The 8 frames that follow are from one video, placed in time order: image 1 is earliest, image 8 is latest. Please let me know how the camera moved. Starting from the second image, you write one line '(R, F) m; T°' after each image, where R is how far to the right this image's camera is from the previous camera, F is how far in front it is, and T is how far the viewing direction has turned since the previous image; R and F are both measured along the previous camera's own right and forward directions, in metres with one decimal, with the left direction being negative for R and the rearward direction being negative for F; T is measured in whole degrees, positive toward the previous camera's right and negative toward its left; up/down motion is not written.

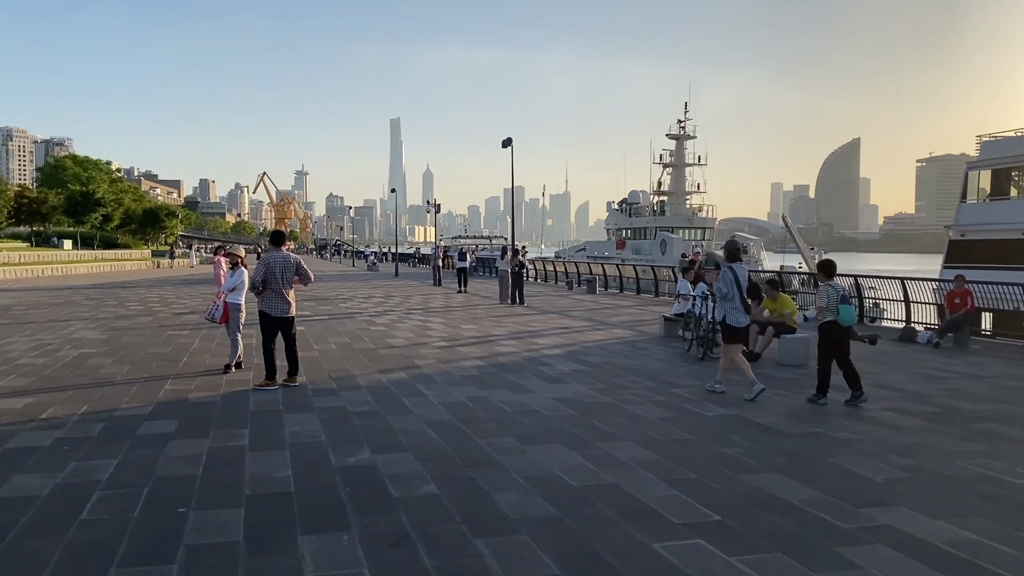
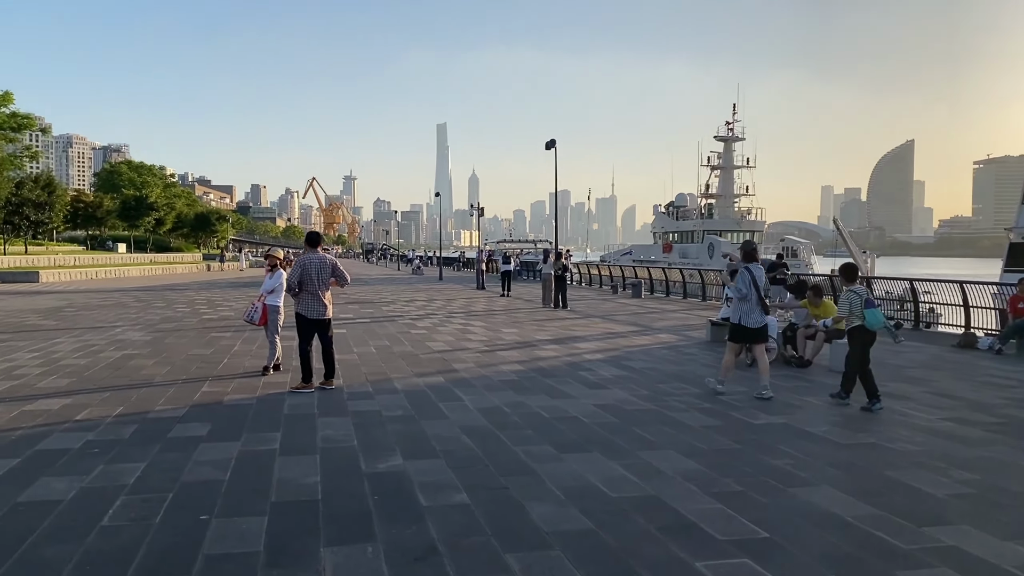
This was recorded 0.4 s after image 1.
(+0.1, +0.3) m; -4°
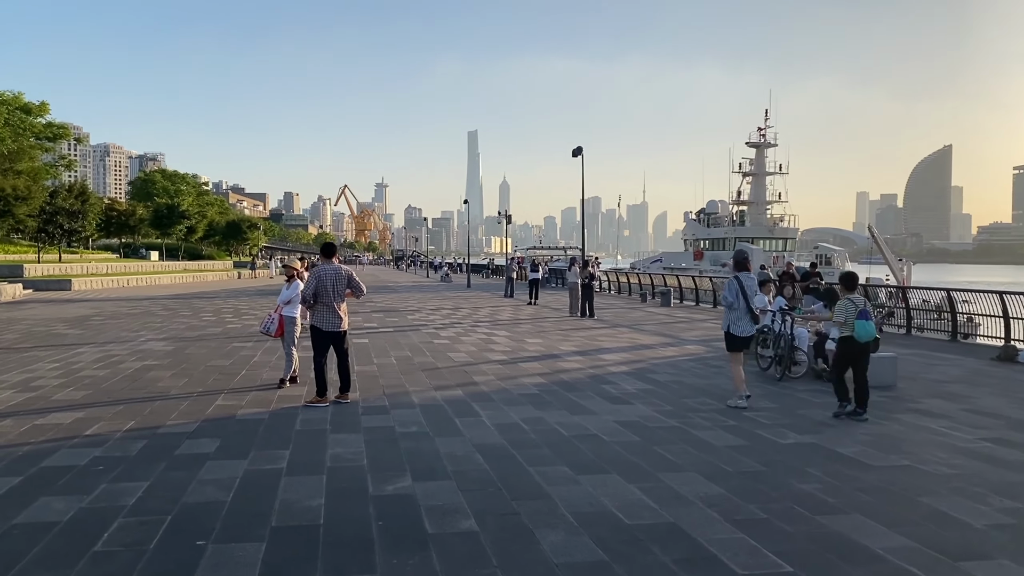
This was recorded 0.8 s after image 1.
(+0.1, +0.2) m; -3°
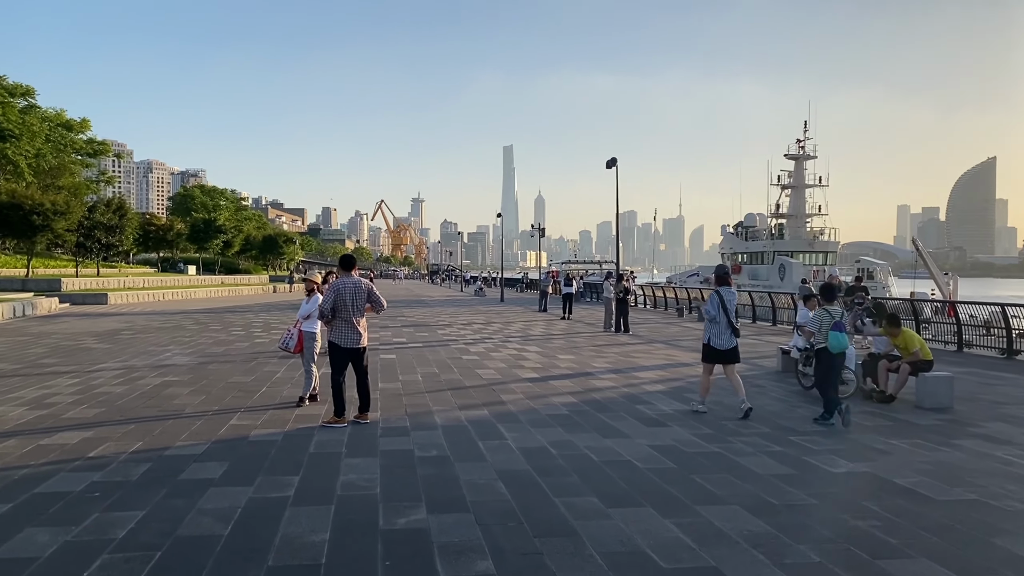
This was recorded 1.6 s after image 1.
(+0.1, +0.4) m; -3°
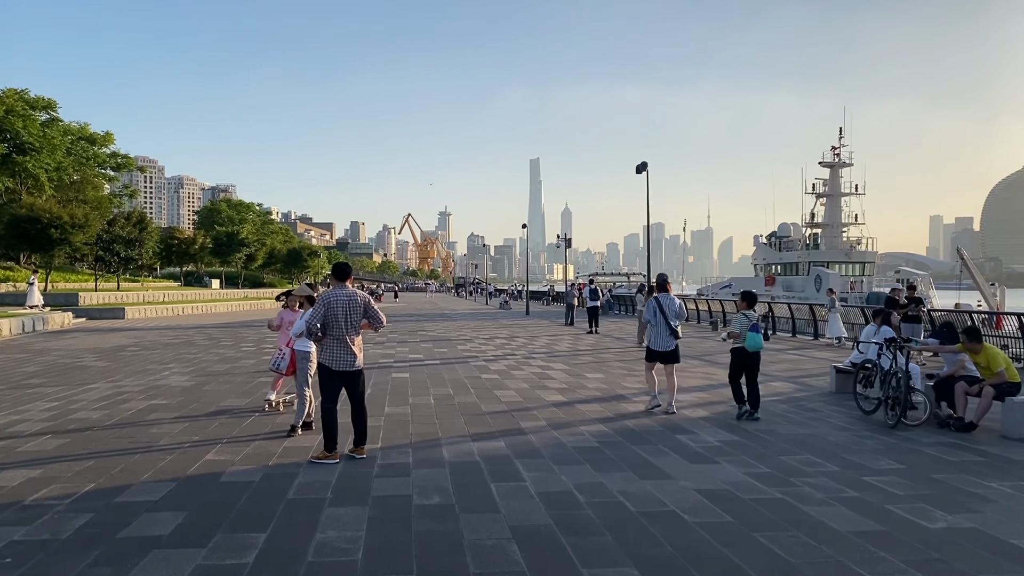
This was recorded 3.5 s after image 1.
(+0.1, +1.1) m; -2°
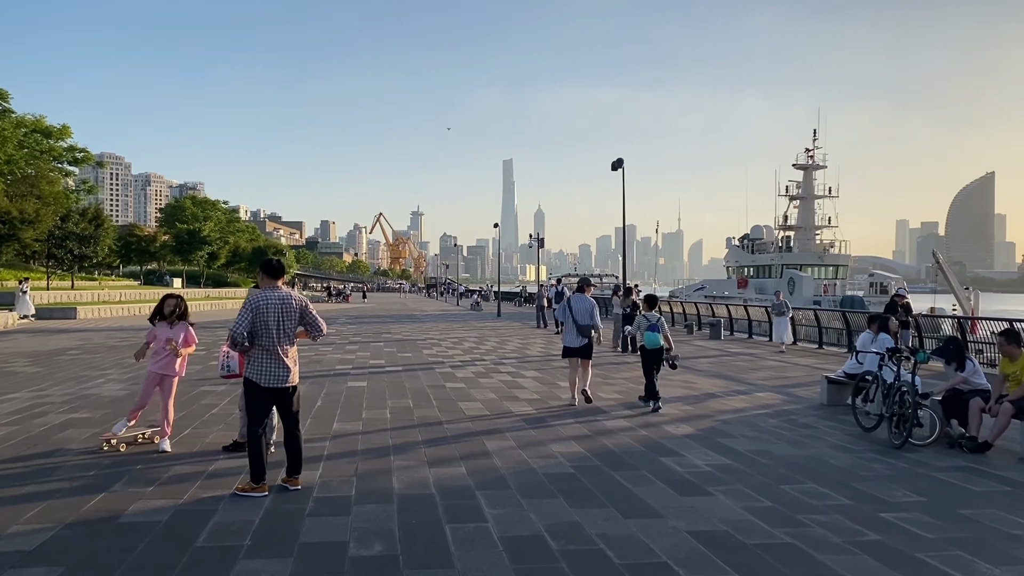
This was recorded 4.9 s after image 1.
(+0.1, +0.9) m; +2°
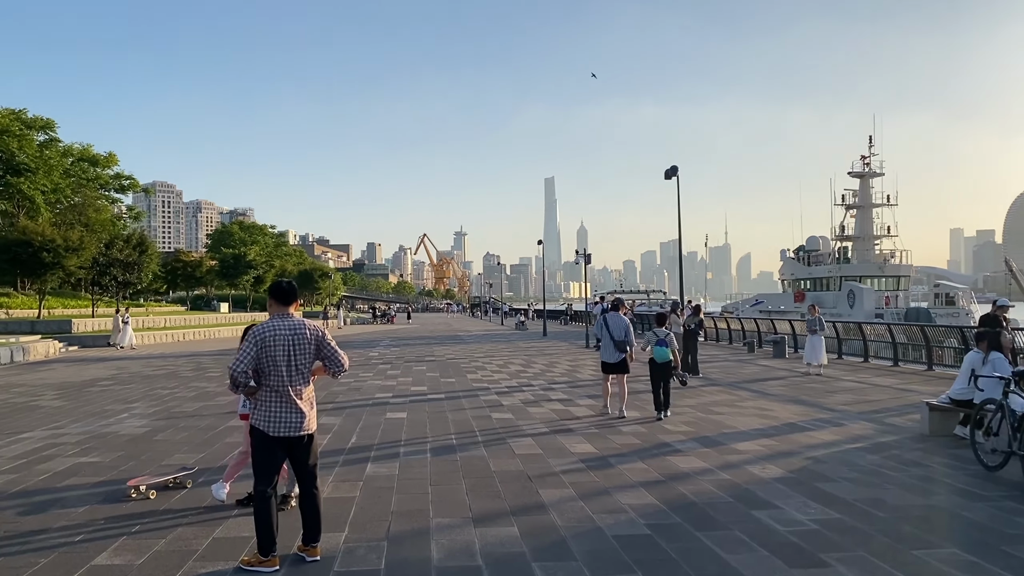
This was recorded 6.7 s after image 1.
(-0.1, +1.0) m; -4°
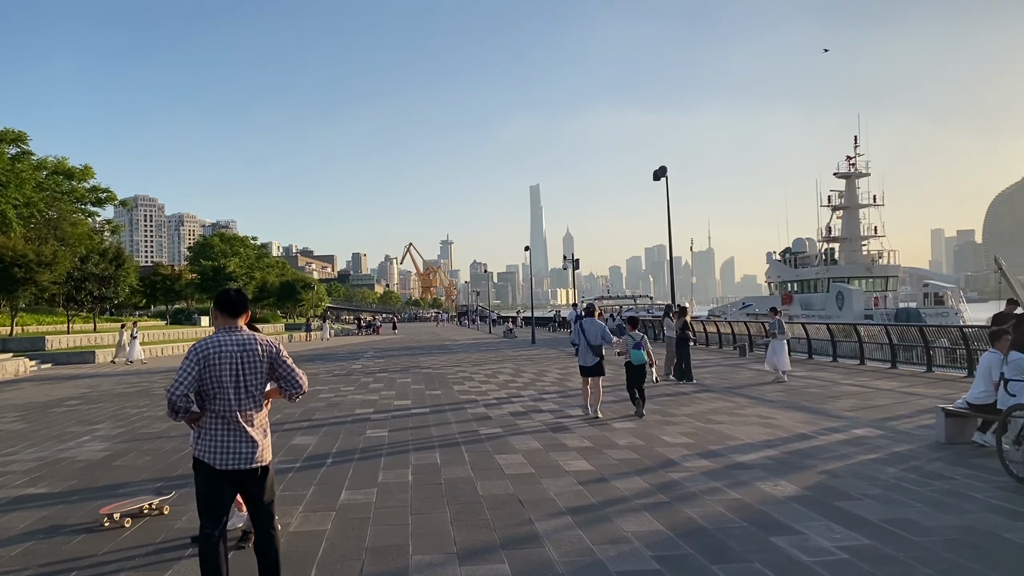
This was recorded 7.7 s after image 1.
(0.0, +0.6) m; +1°
